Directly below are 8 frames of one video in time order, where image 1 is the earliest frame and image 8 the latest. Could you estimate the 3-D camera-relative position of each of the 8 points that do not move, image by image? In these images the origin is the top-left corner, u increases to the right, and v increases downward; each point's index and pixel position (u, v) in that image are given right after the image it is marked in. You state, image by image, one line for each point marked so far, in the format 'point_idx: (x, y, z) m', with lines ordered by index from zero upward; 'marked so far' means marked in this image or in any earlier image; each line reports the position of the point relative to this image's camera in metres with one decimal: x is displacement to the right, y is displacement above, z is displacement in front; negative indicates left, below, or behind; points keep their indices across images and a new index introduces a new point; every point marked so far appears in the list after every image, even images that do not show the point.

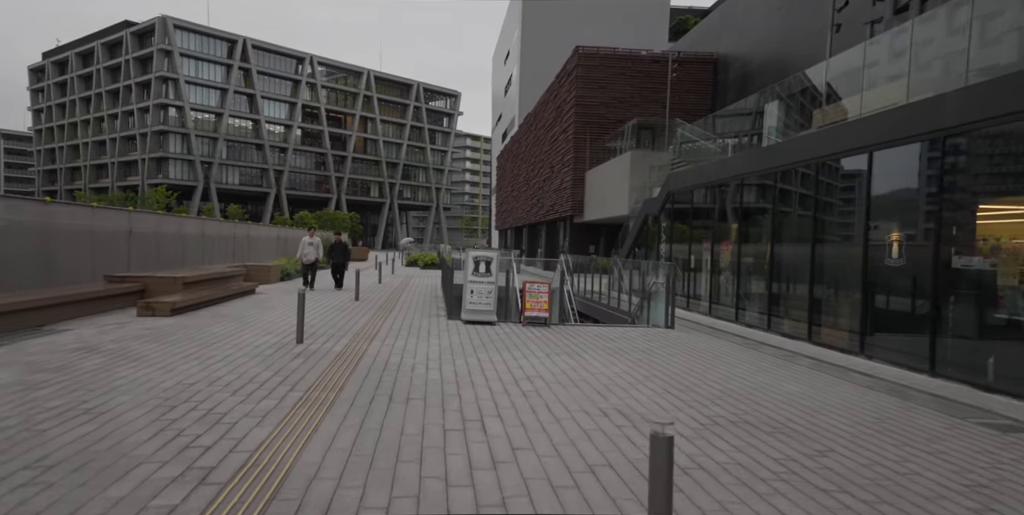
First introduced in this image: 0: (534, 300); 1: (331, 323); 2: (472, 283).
0: (+0.5, -0.9, +10.1) m
1: (-3.6, -1.3, +9.1) m
2: (-0.9, -0.5, +10.1) m
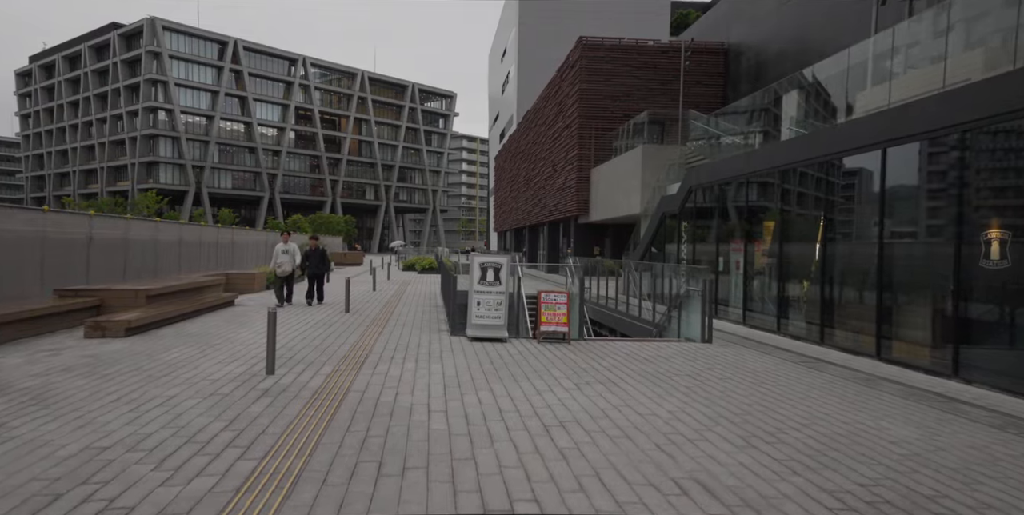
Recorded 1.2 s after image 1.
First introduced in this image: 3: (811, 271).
0: (+0.7, -1.0, +8.7) m
1: (-3.3, -1.5, +7.7) m
2: (-0.6, -0.7, +8.7) m
3: (+6.6, -0.3, +10.3) m
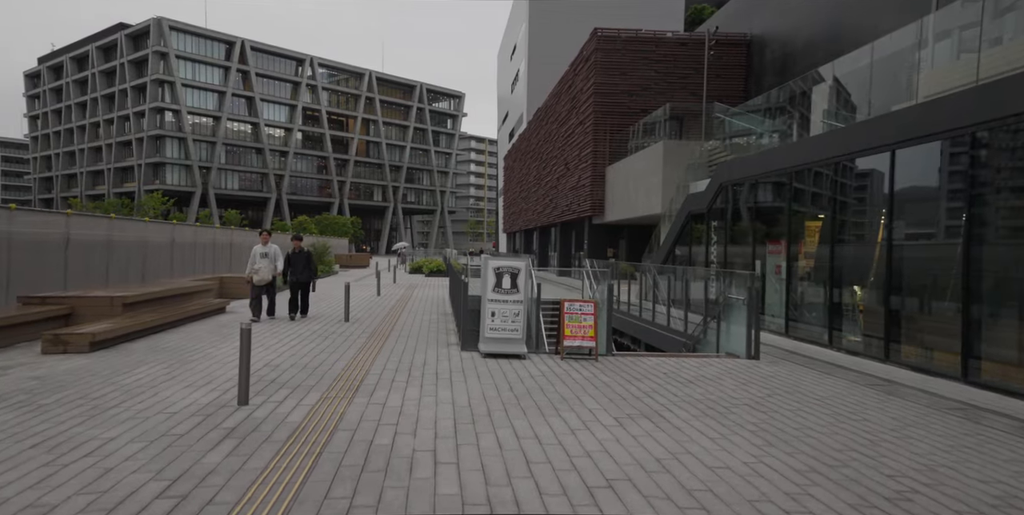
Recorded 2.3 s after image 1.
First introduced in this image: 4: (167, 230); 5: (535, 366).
0: (+1.0, -1.1, +7.6) m
1: (-3.0, -1.5, +6.7) m
2: (-0.3, -0.7, +7.6) m
3: (+6.9, -0.4, +9.1) m
4: (-10.7, +0.8, +14.6) m
5: (+0.3, -1.6, +6.9) m
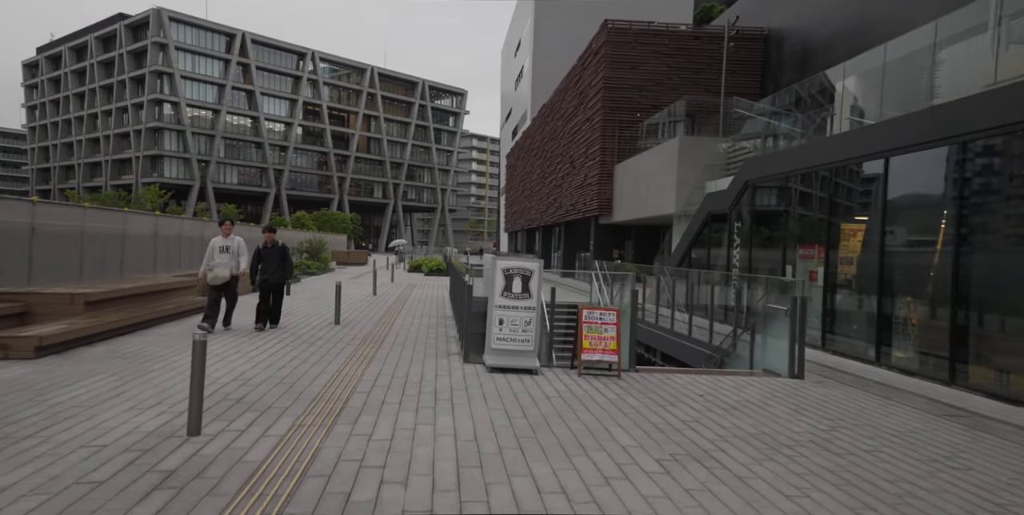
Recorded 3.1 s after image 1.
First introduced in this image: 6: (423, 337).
0: (+1.2, -1.1, +6.6) m
1: (-2.9, -1.5, +5.7) m
2: (-0.2, -0.7, +6.7) m
3: (+7.1, -0.5, +8.2) m
4: (-10.6, +1.0, +13.6) m
5: (+0.5, -1.6, +6.0) m
6: (-1.8, -1.6, +9.1) m
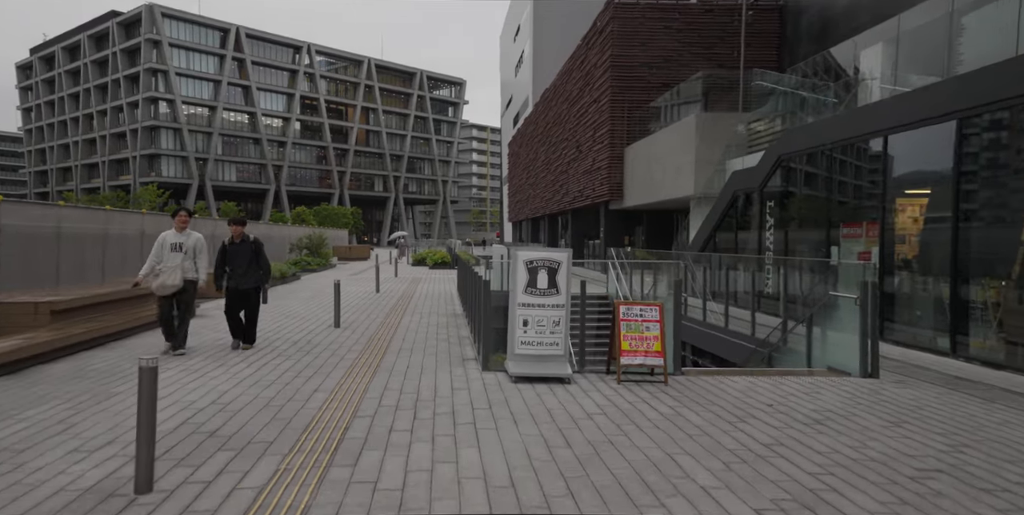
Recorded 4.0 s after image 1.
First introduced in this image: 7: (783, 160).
0: (+1.5, -0.9, +5.7) m
1: (-2.5, -1.5, +4.8) m
2: (+0.1, -0.6, +5.7) m
3: (+7.4, -0.1, +7.1) m
4: (-10.2, +1.0, +12.7) m
5: (+0.8, -1.5, +5.0) m
6: (-1.4, -1.4, +8.2) m
7: (+7.1, +2.5, +12.4) m
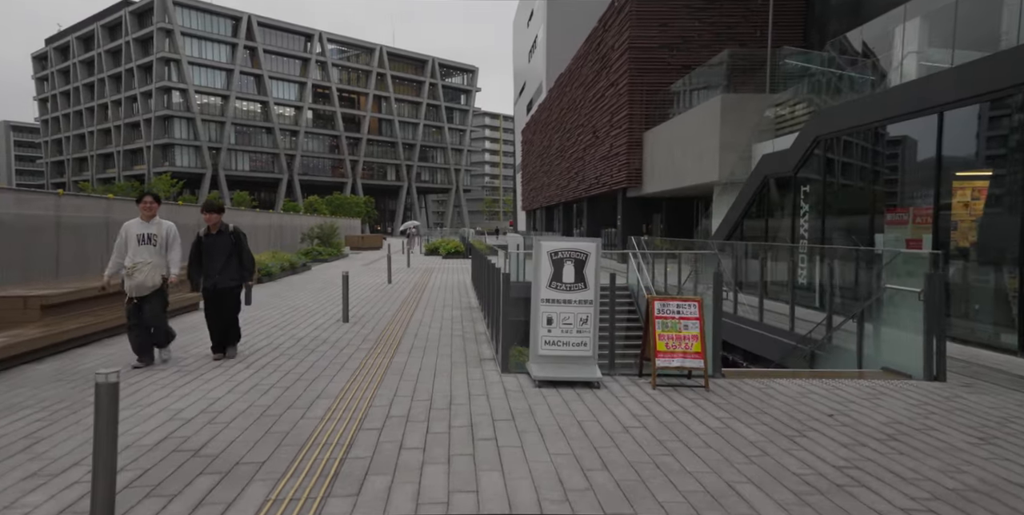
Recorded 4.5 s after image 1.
0: (+1.8, -0.8, +5.1) m
1: (-2.3, -1.4, +4.3) m
2: (+0.4, -0.5, +5.1) m
3: (+7.7, 0.0, +6.4) m
4: (-9.8, +1.2, +12.3) m
5: (+1.0, -1.4, +4.5) m
6: (-1.1, -1.3, +7.7) m
7: (+7.5, +2.8, +11.6) m
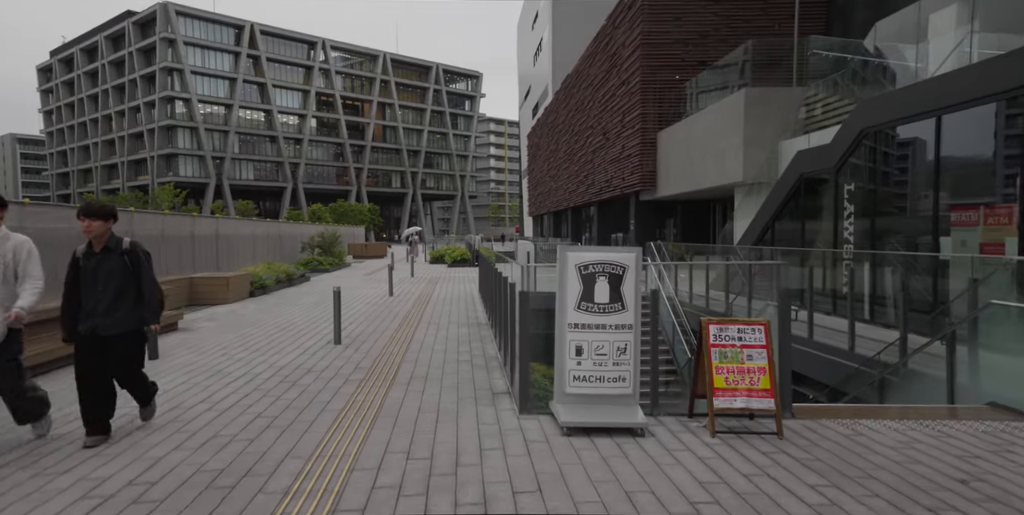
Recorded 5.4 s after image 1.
0: (+1.9, -0.9, +4.0) m
1: (-2.1, -1.5, +3.3) m
2: (+0.6, -0.6, +4.1) m
3: (+7.9, -0.1, +5.3) m
4: (-9.6, +0.9, +11.5) m
5: (+1.2, -1.5, +3.4) m
6: (-0.9, -1.4, +6.7) m
7: (+7.7, +2.7, +10.5) m
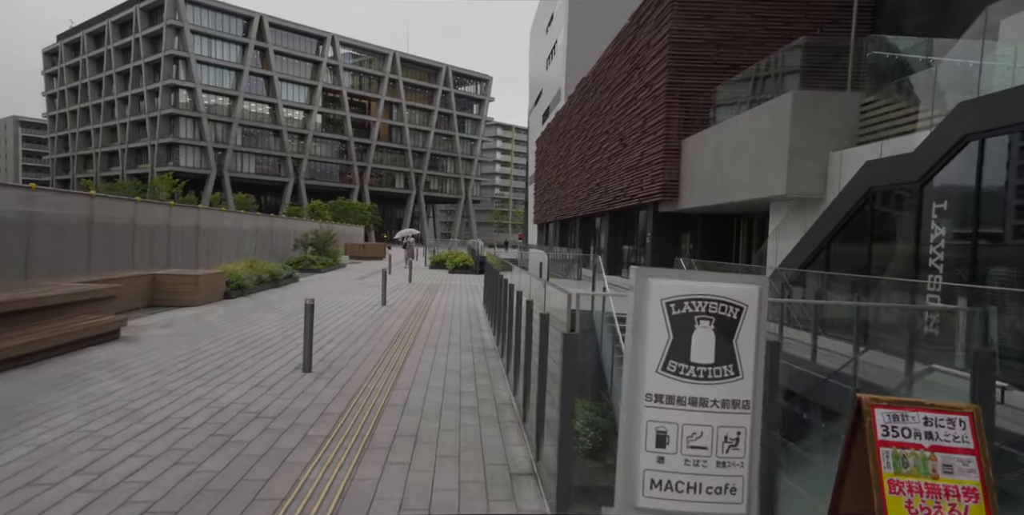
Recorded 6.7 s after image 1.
0: (+2.2, -1.2, +2.4) m
1: (-1.9, -1.5, +1.8) m
2: (+0.8, -0.8, +2.6) m
3: (+8.1, -0.6, +3.7) m
4: (-9.2, +1.1, +9.9) m
5: (+1.4, -1.7, +1.8) m
6: (-0.7, -1.6, +5.1) m
7: (+8.1, +2.1, +9.0) m
